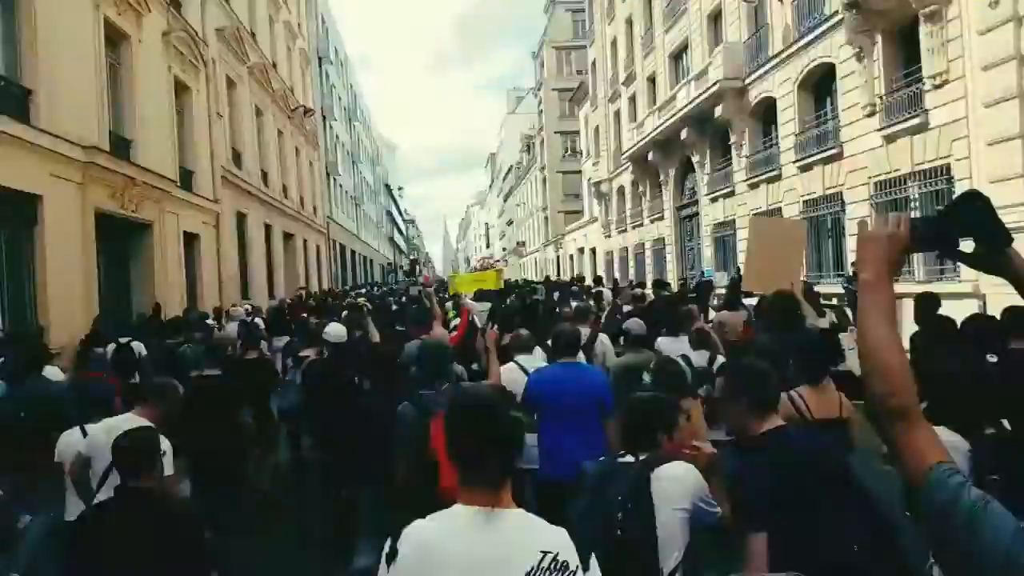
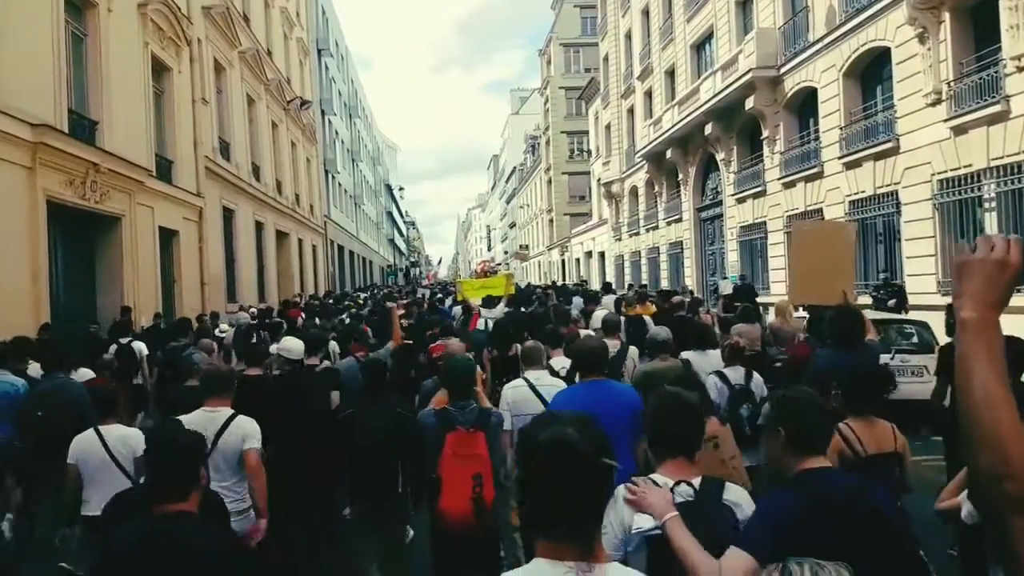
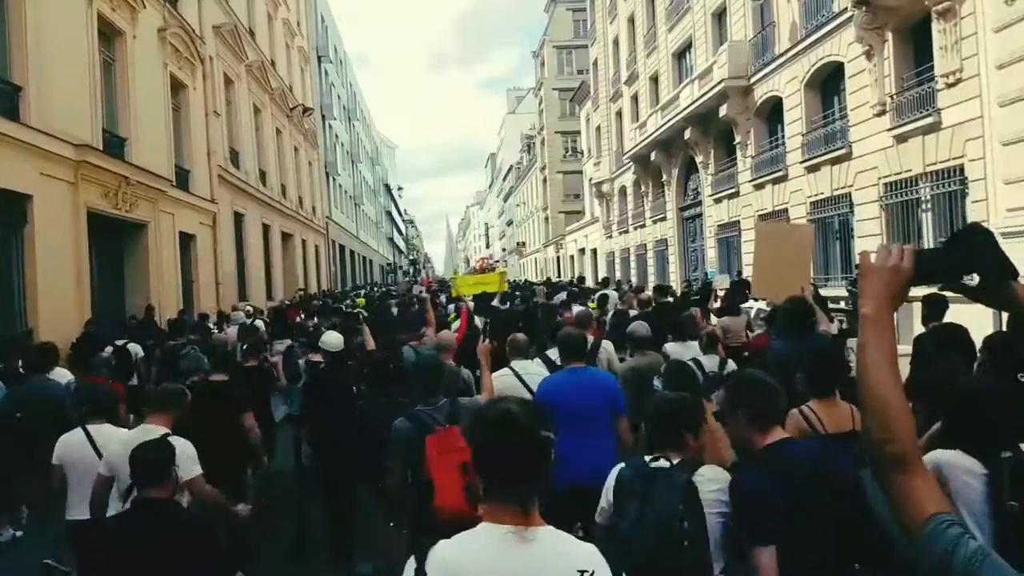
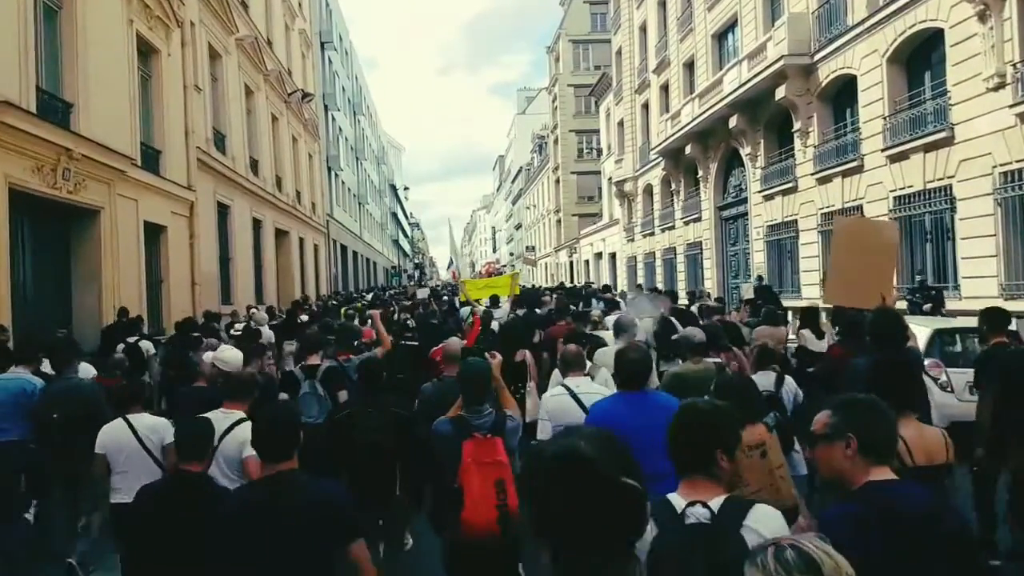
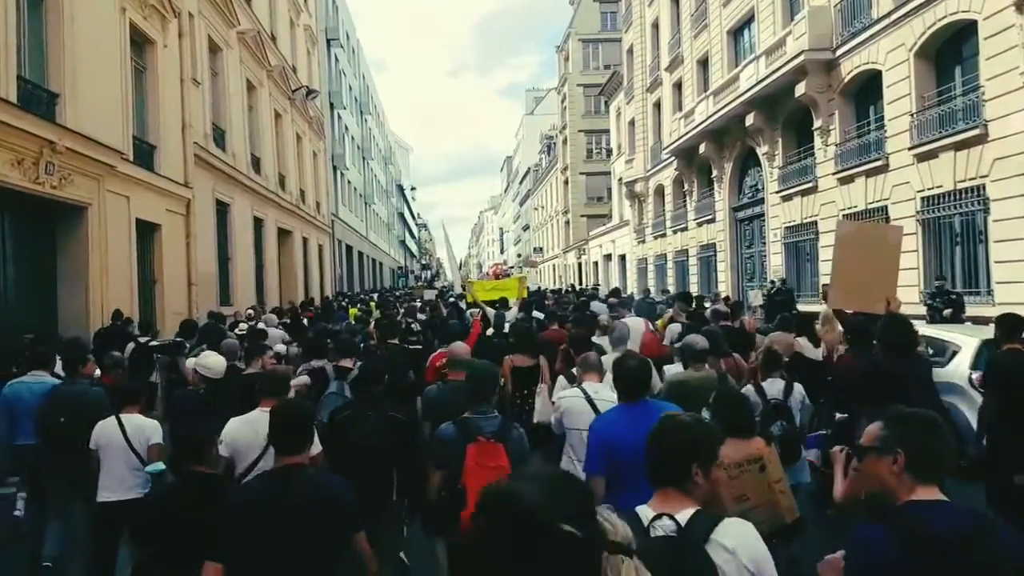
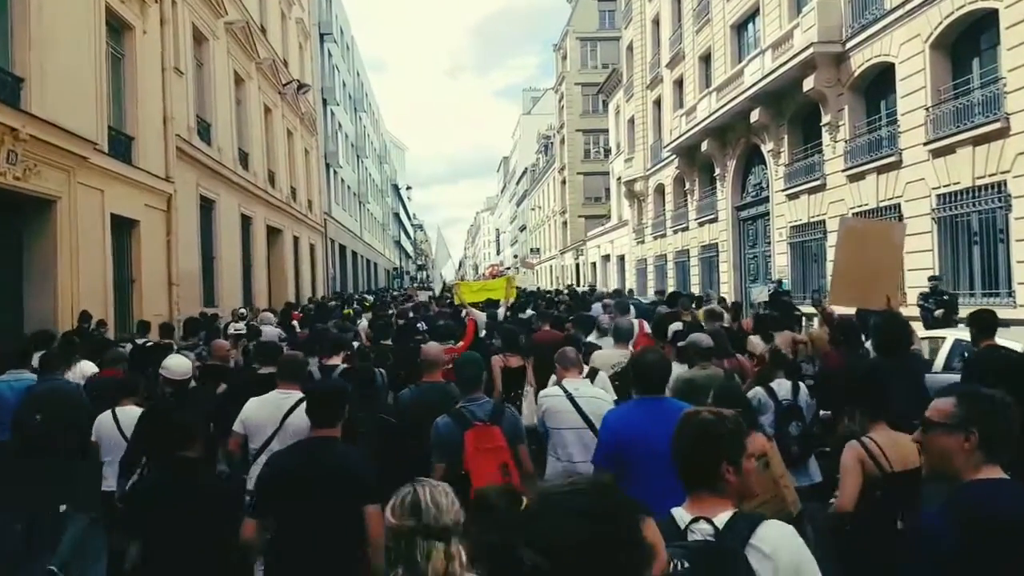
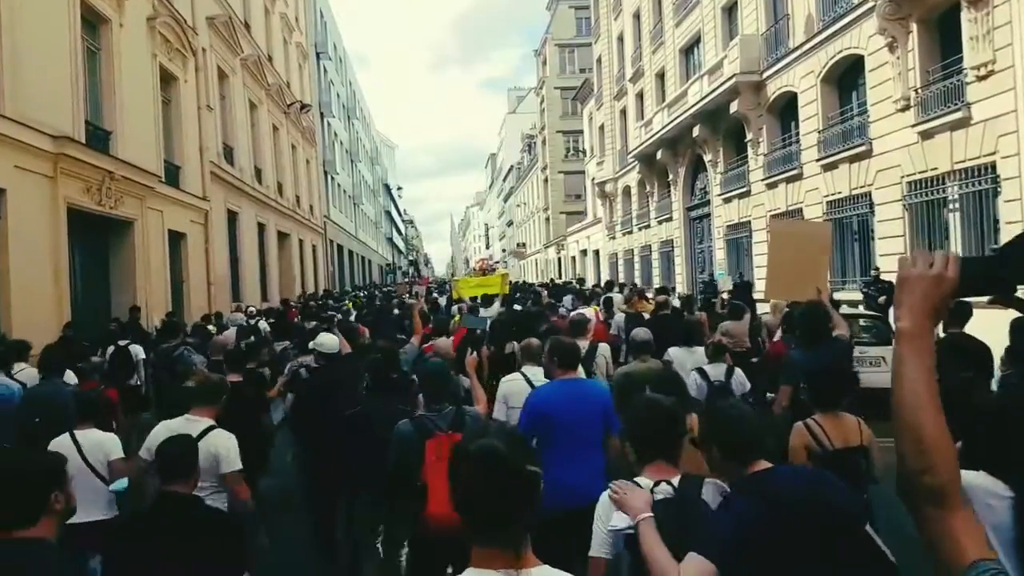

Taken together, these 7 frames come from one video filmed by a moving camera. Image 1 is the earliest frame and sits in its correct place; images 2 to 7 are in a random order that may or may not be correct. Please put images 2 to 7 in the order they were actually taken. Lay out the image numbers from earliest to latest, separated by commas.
3, 7, 2, 4, 5, 6
